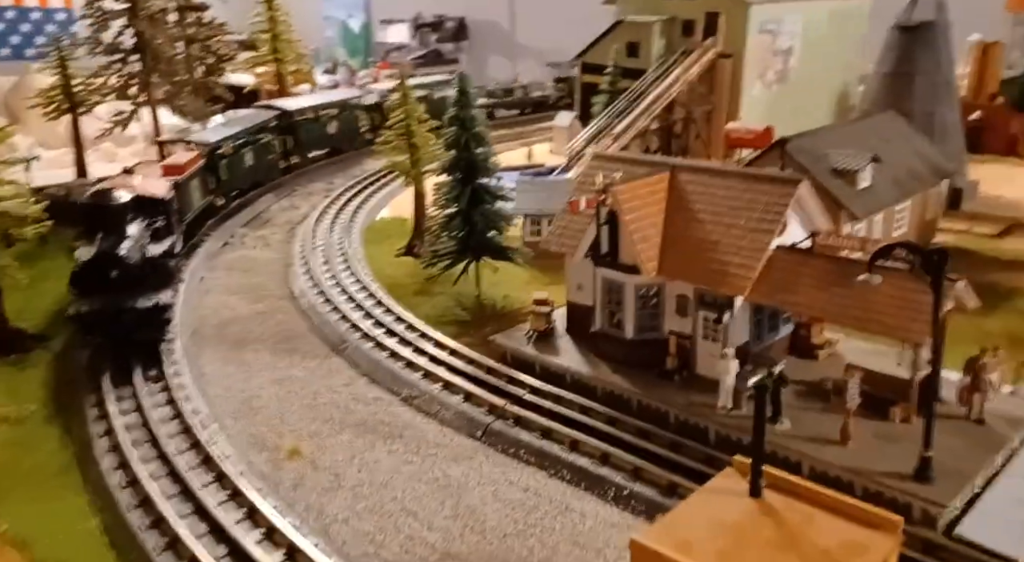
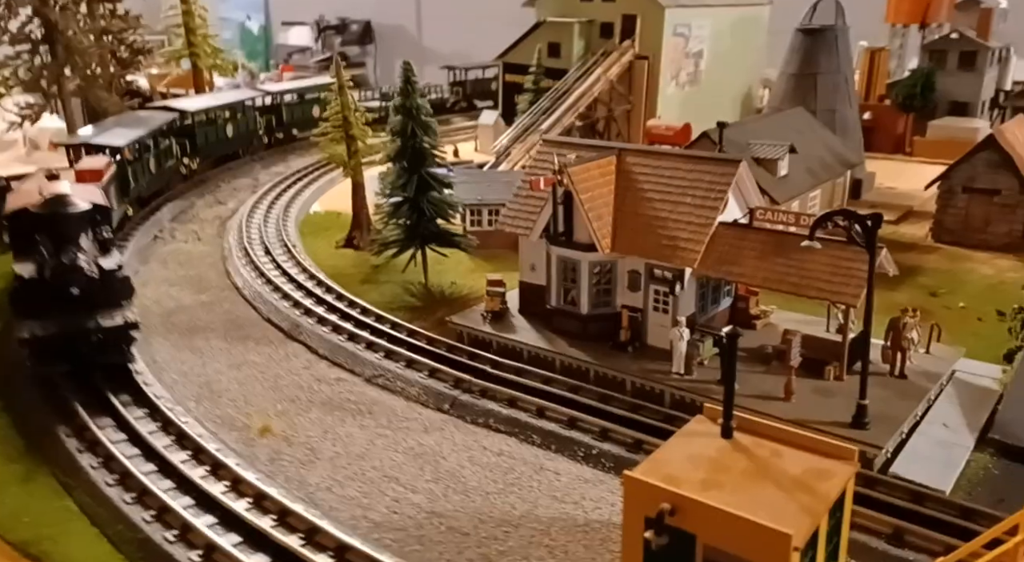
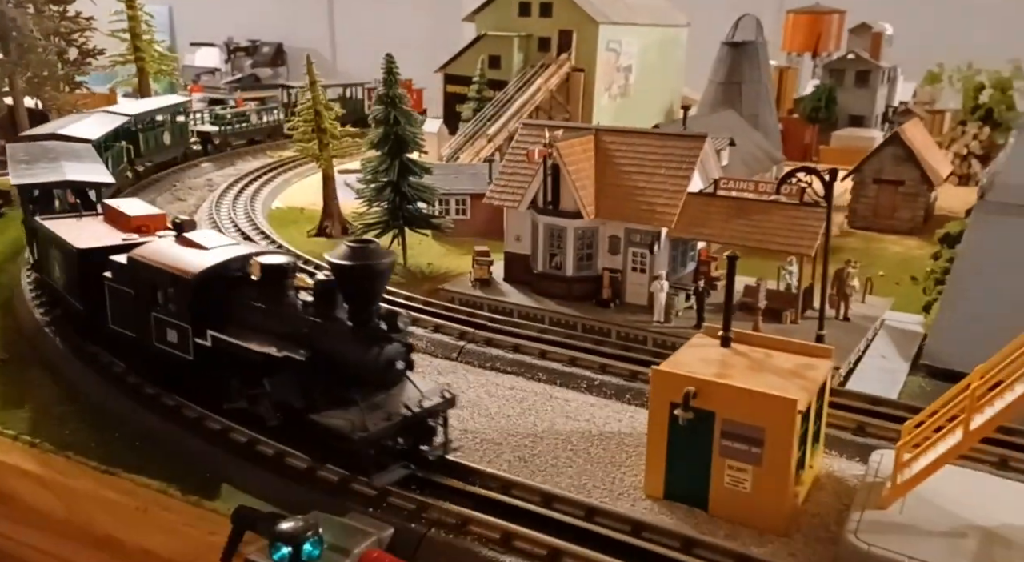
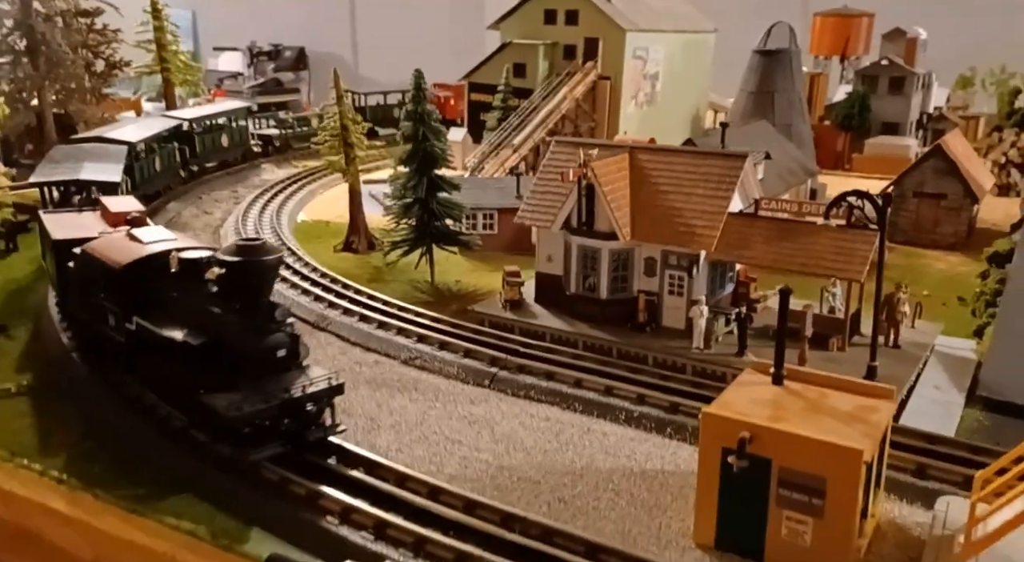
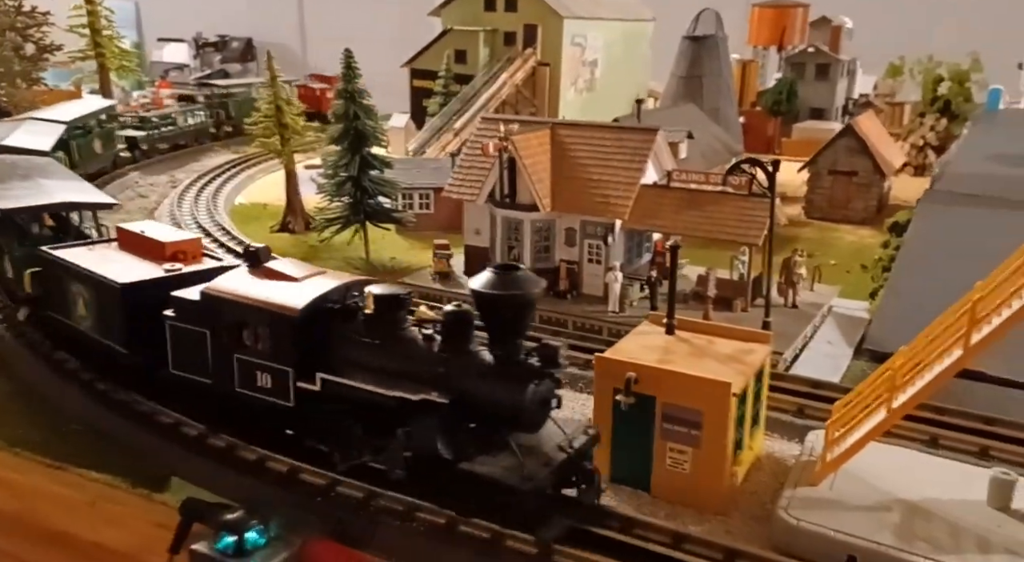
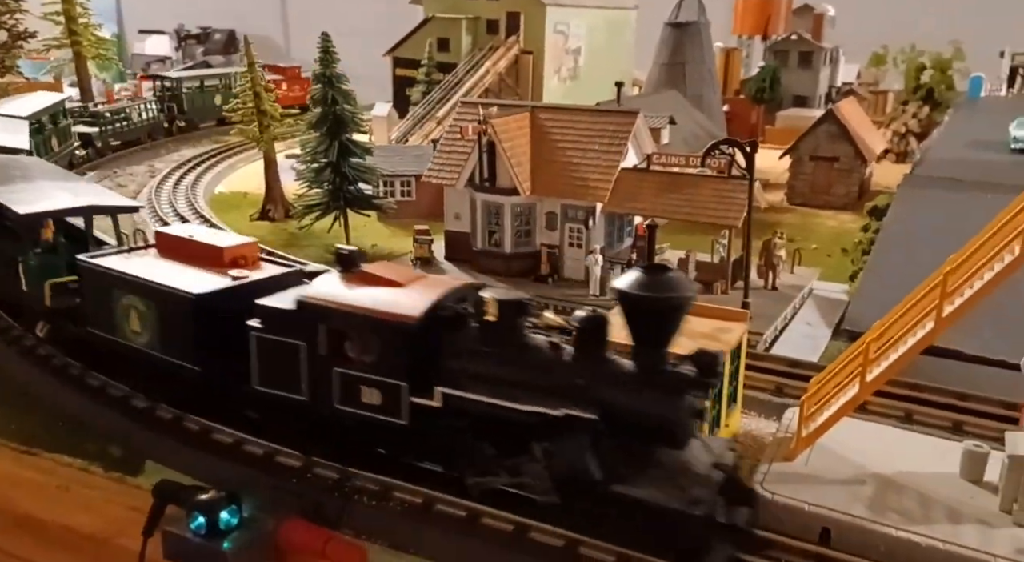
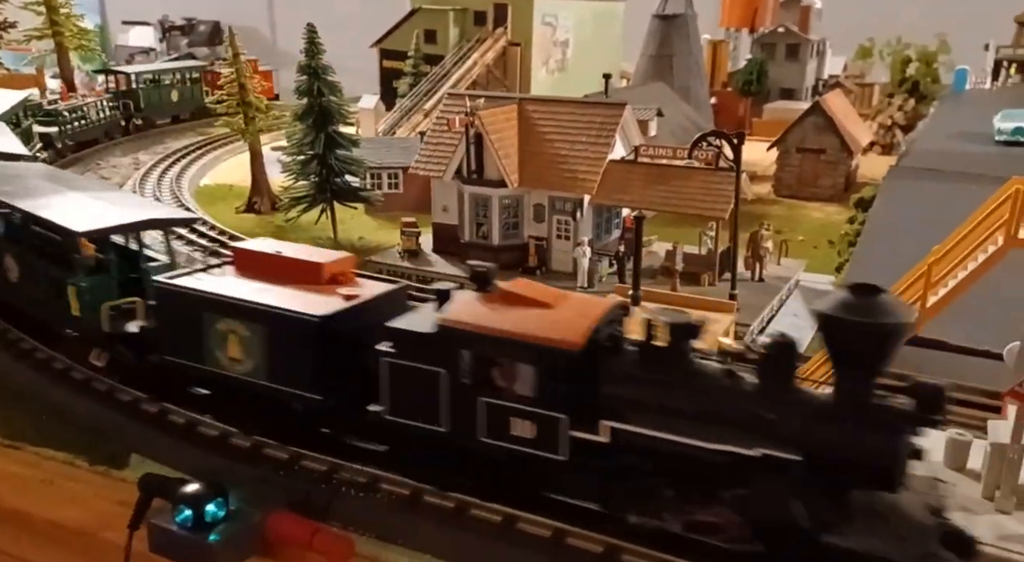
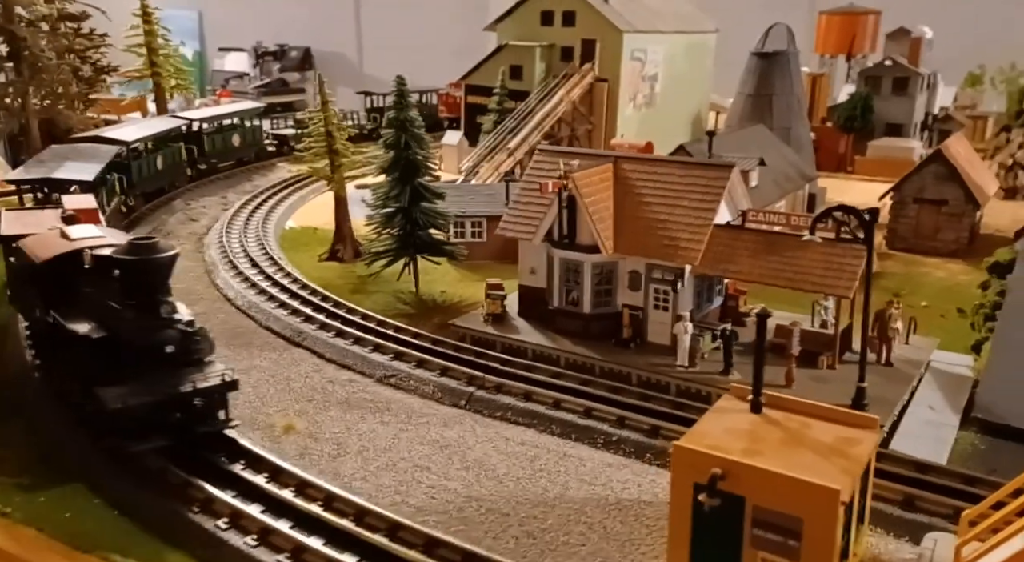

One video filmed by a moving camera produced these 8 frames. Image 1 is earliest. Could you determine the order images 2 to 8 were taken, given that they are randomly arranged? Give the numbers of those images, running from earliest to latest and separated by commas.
2, 8, 4, 3, 5, 6, 7
